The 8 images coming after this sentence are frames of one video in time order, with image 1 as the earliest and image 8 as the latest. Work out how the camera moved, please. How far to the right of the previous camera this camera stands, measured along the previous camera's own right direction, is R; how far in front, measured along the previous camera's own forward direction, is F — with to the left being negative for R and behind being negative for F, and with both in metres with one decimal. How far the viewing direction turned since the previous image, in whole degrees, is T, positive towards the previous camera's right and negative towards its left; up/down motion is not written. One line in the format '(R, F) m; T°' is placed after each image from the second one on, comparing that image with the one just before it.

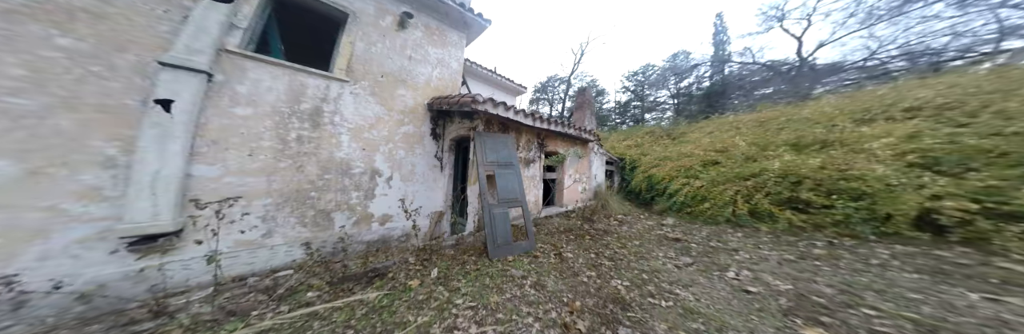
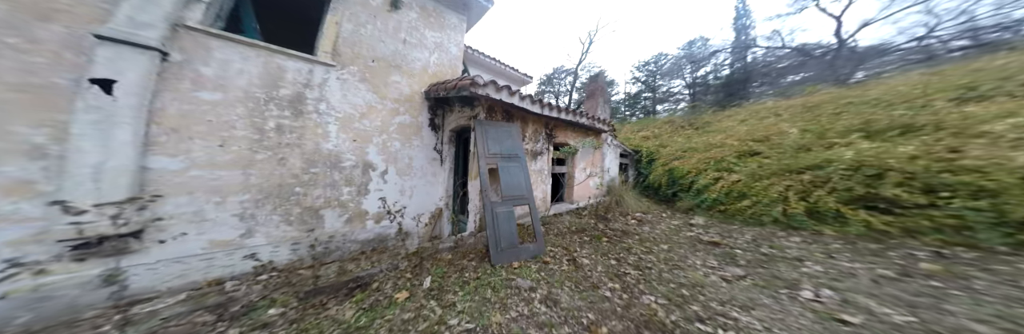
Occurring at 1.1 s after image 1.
(0.0, +0.4) m; -1°
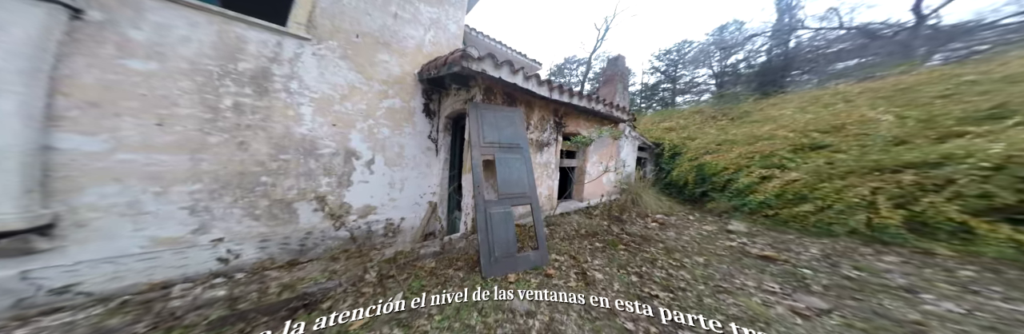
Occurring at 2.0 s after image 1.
(+0.1, +0.5) m; -2°
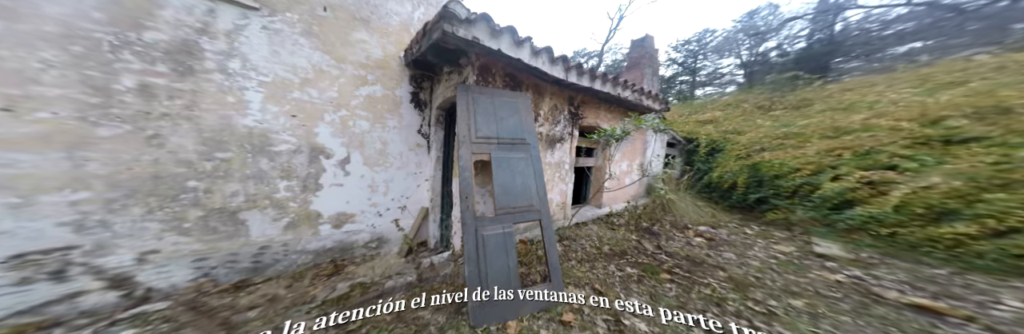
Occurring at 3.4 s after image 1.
(+0.1, +0.7) m; -3°
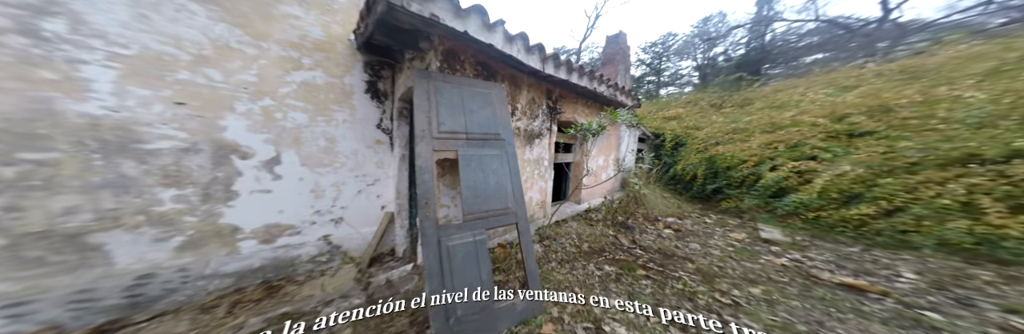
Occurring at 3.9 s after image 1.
(0.0, +0.2) m; +7°
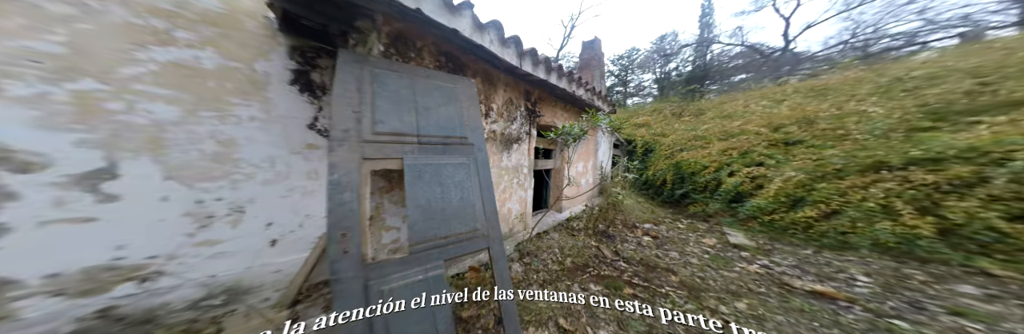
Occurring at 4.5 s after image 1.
(0.0, +0.3) m; +8°
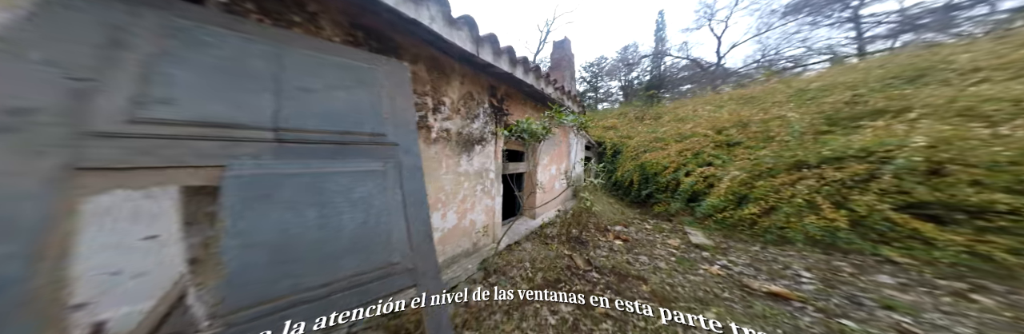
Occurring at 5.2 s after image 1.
(+0.1, +0.3) m; +8°
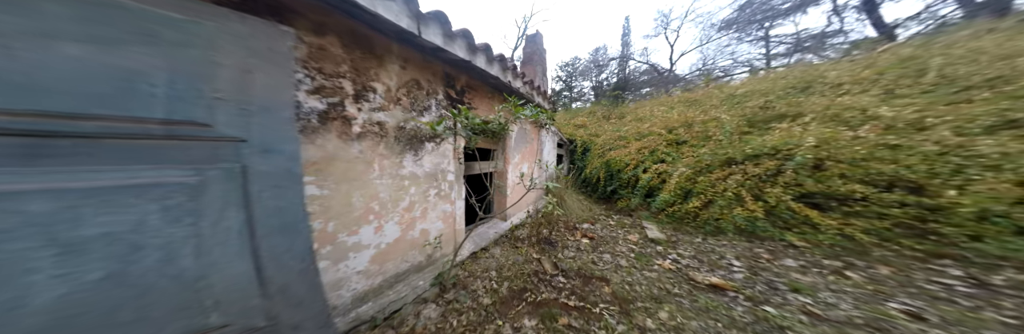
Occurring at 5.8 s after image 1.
(+0.1, +0.2) m; +9°
